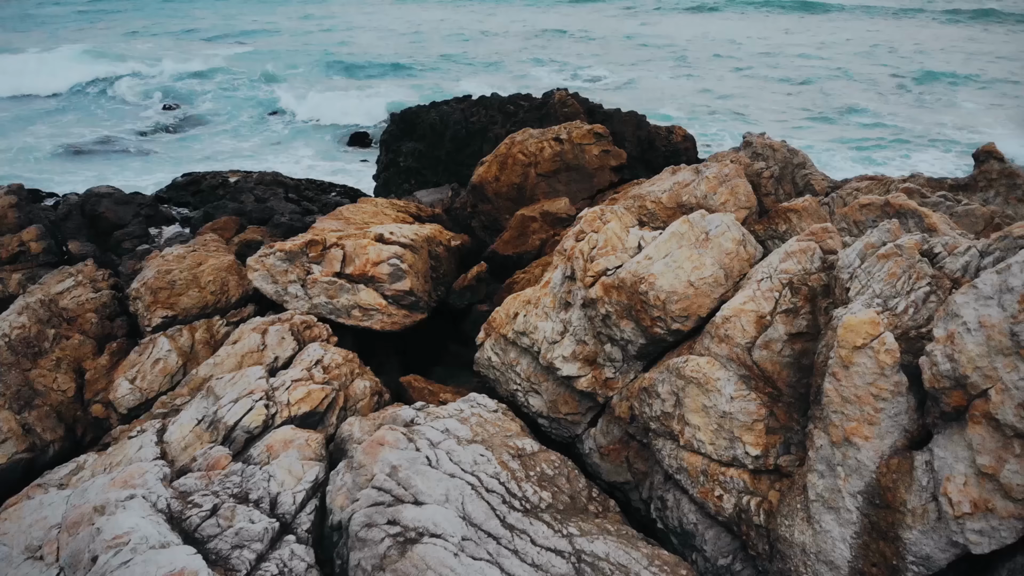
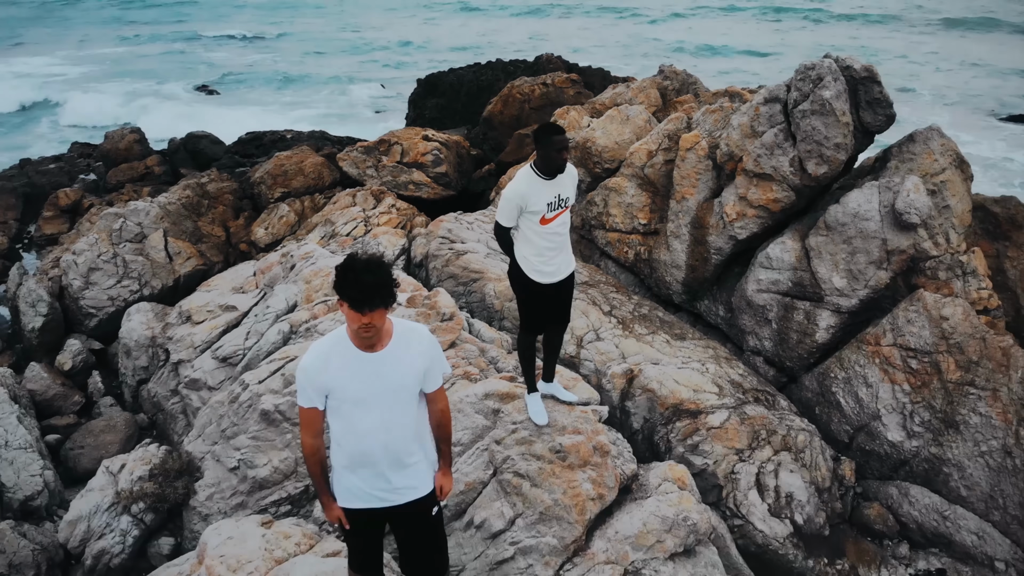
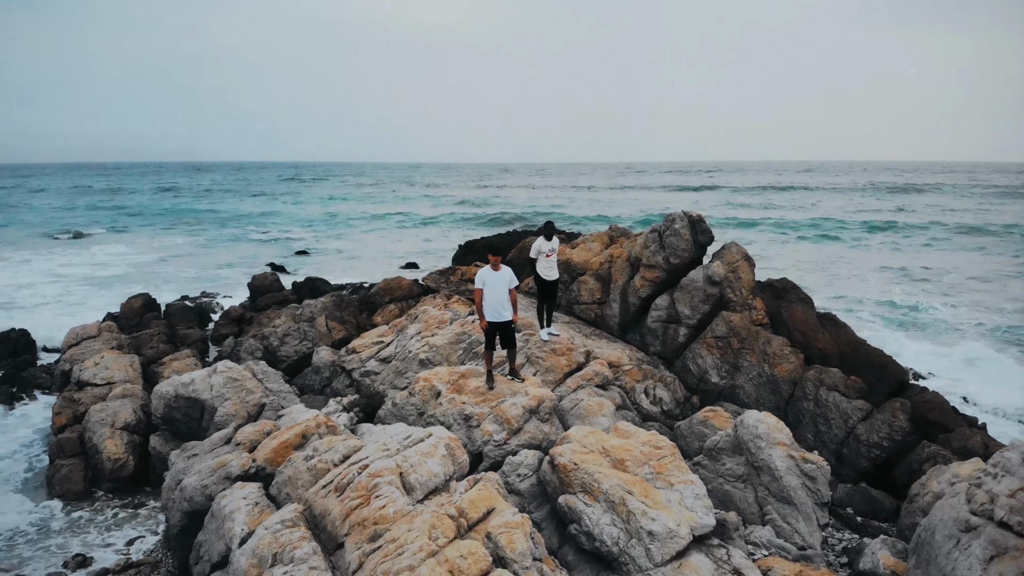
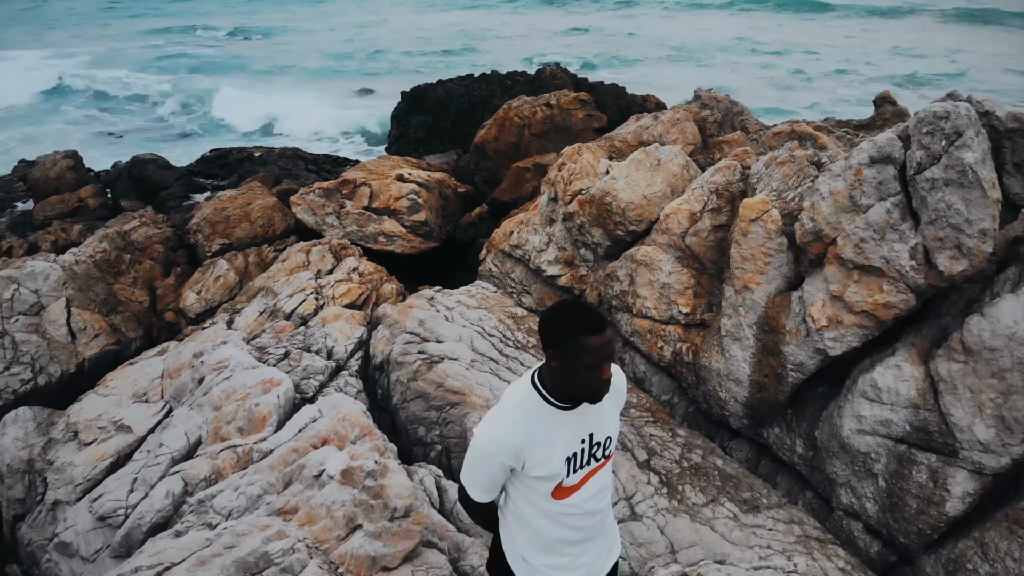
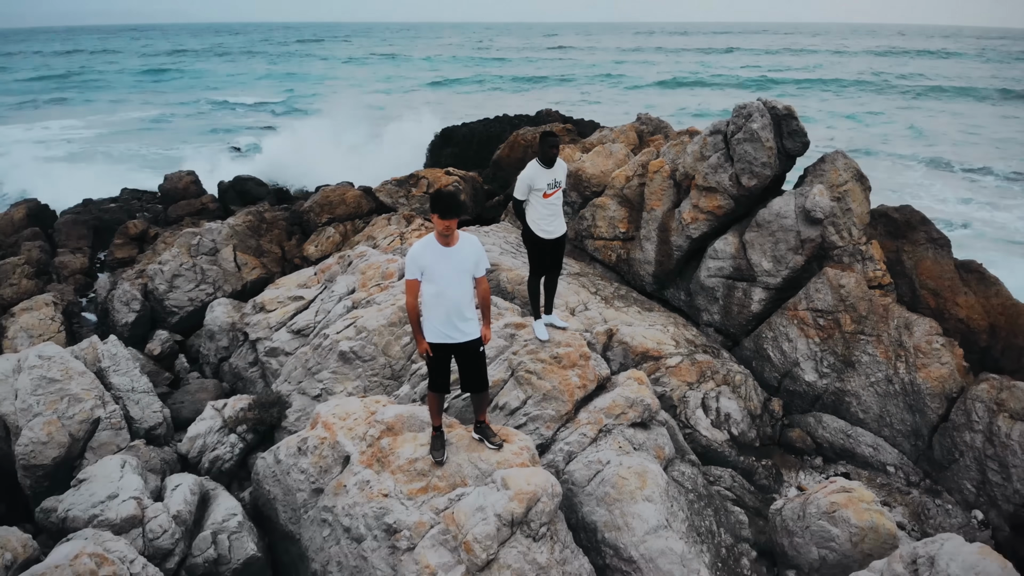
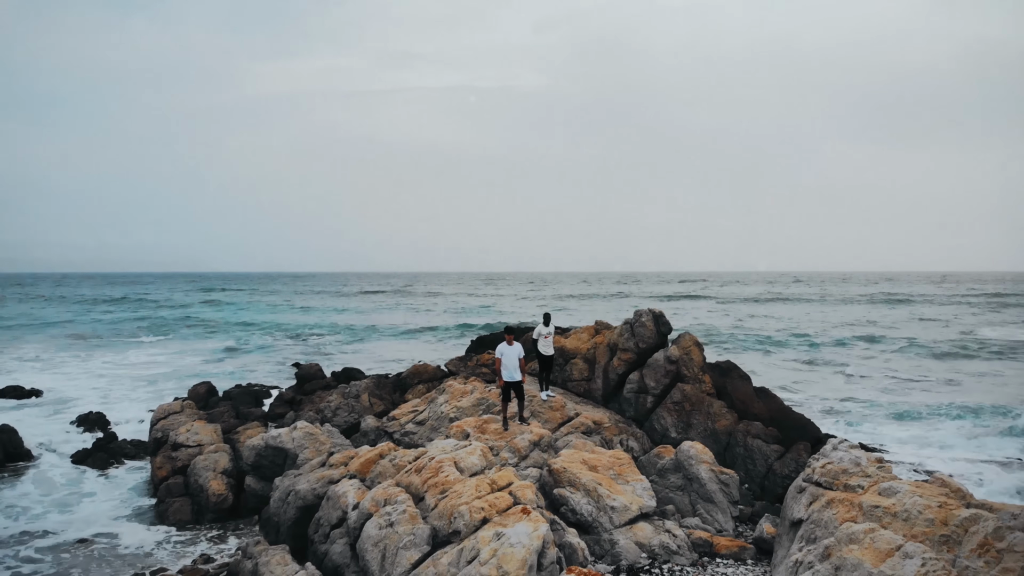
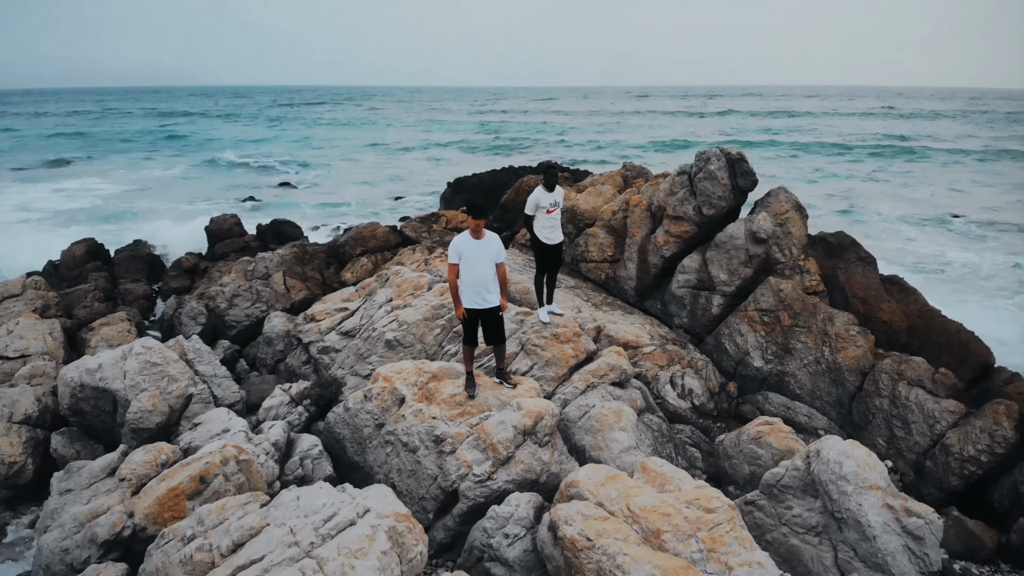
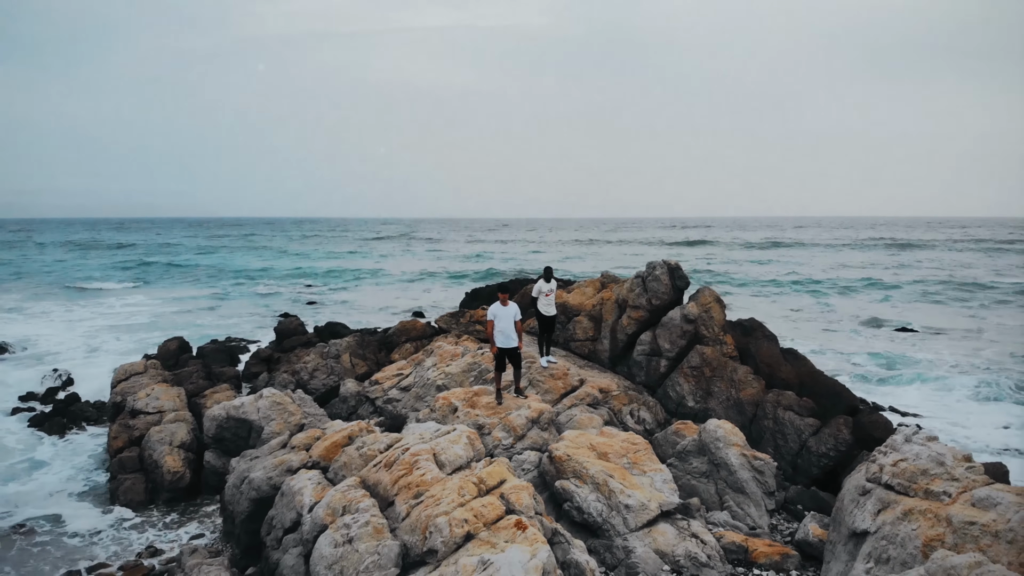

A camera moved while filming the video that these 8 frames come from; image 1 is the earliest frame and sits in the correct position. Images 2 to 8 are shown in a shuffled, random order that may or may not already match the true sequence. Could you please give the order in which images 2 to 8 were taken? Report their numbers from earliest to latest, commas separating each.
4, 2, 5, 7, 3, 8, 6
